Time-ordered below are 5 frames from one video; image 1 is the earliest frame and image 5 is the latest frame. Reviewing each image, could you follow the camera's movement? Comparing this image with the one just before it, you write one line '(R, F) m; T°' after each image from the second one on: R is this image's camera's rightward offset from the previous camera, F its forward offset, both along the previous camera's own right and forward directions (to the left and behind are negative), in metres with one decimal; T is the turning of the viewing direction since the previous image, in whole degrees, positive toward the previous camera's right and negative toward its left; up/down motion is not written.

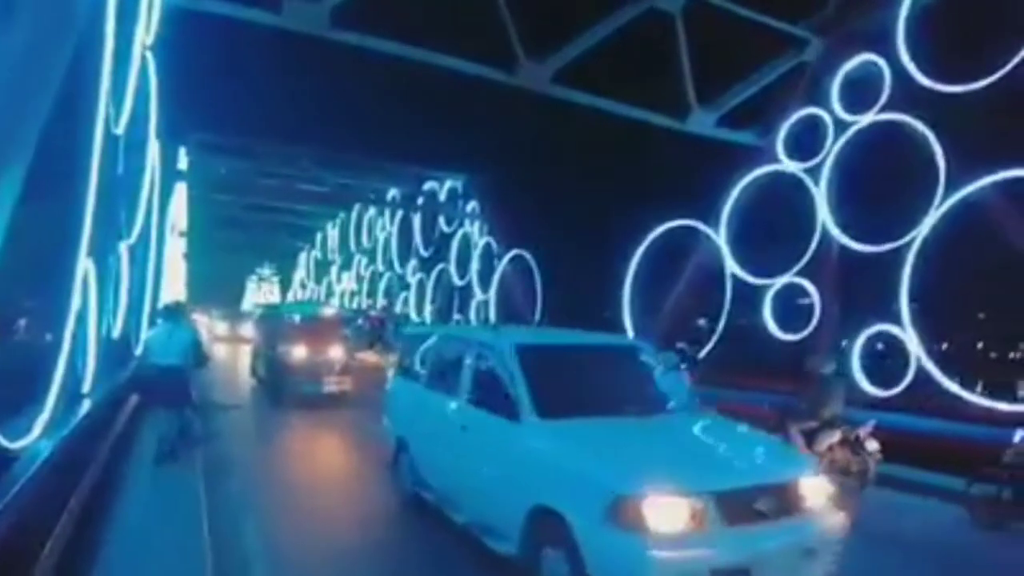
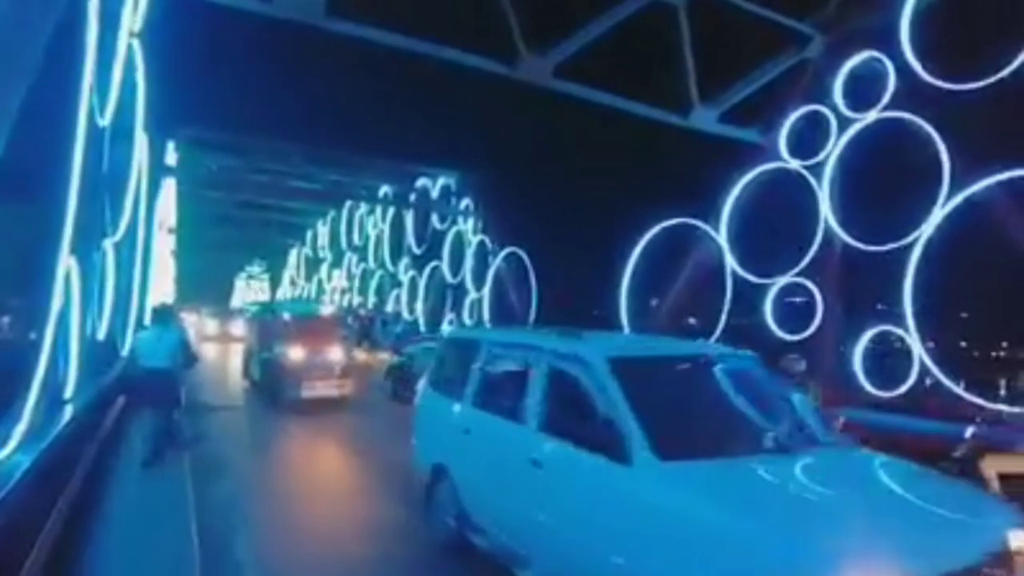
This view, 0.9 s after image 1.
(-0.1, +0.4) m; +1°
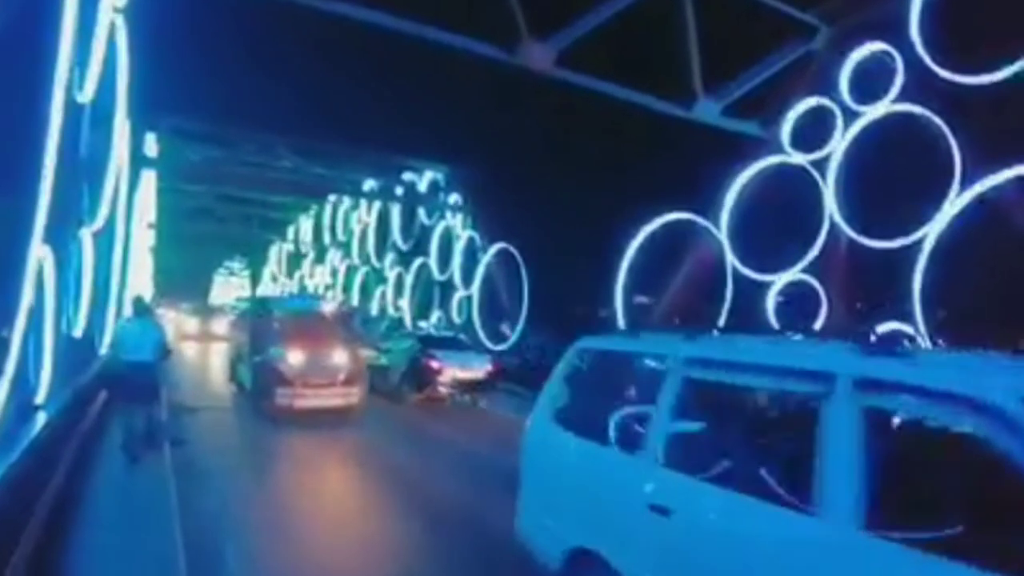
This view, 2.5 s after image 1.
(-0.2, +0.7) m; +1°
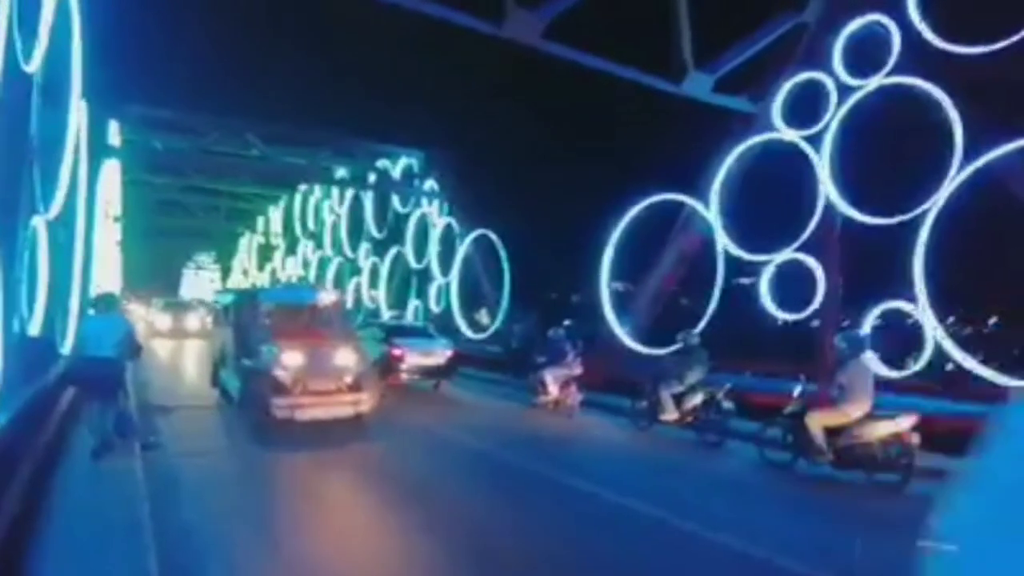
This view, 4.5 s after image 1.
(-0.2, +0.8) m; +1°
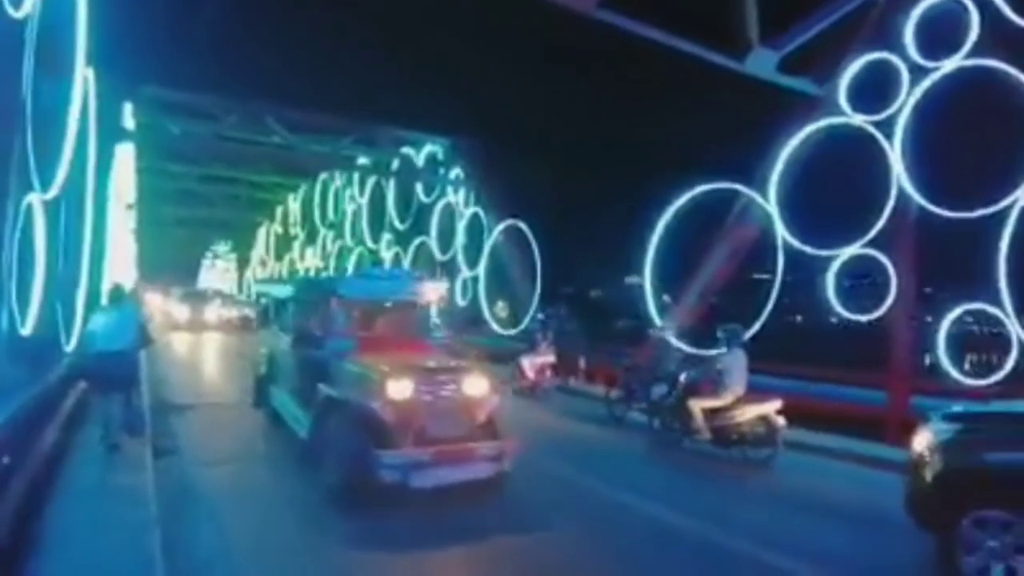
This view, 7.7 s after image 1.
(-0.5, +1.3) m; -1°
